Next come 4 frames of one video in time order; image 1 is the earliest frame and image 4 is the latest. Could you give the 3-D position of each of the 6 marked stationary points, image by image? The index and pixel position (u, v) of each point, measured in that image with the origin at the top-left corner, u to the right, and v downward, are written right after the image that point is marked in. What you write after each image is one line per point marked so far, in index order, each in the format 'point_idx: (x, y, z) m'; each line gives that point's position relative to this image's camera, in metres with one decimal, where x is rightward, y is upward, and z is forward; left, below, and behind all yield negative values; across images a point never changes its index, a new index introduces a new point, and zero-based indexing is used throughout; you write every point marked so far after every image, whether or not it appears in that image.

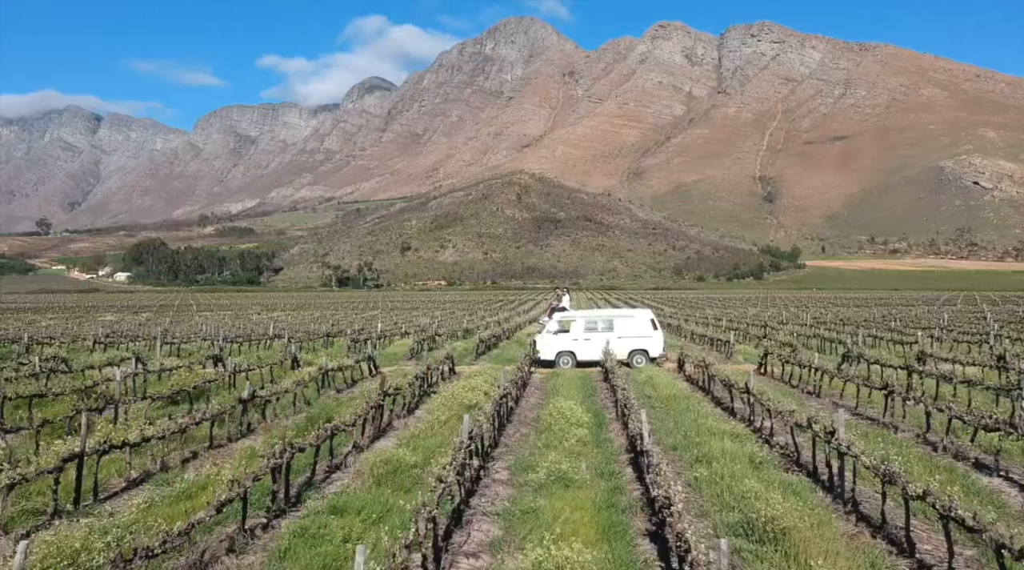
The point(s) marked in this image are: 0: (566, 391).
0: (+1.1, -2.2, +17.1) m
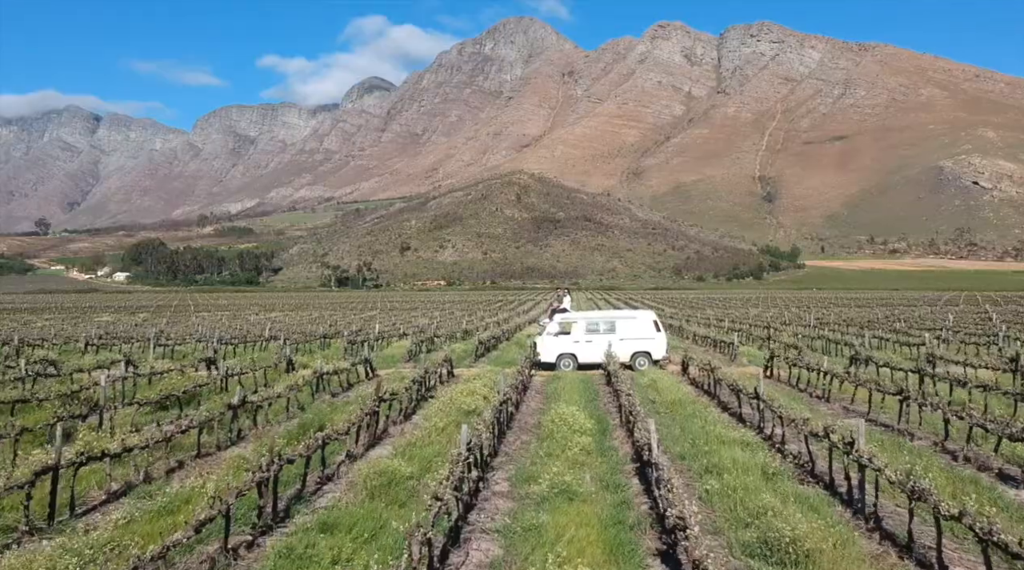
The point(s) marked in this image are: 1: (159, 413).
0: (+1.1, -2.3, +16.6) m
1: (-6.4, -2.3, +14.6) m
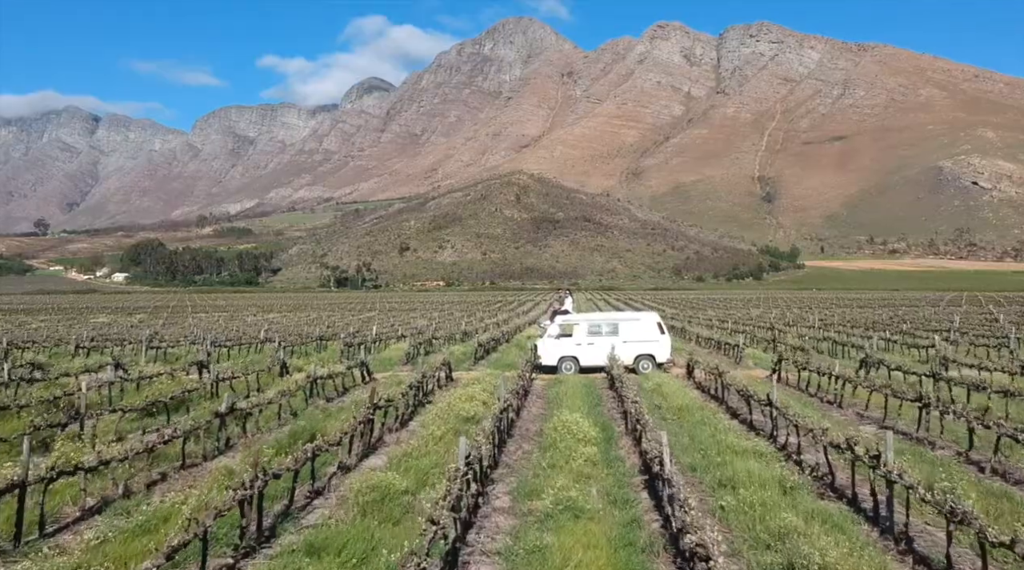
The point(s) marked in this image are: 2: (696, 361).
0: (+1.1, -2.3, +16.1) m
1: (-6.3, -2.3, +14.0) m
2: (+4.5, -1.9, +19.8) m
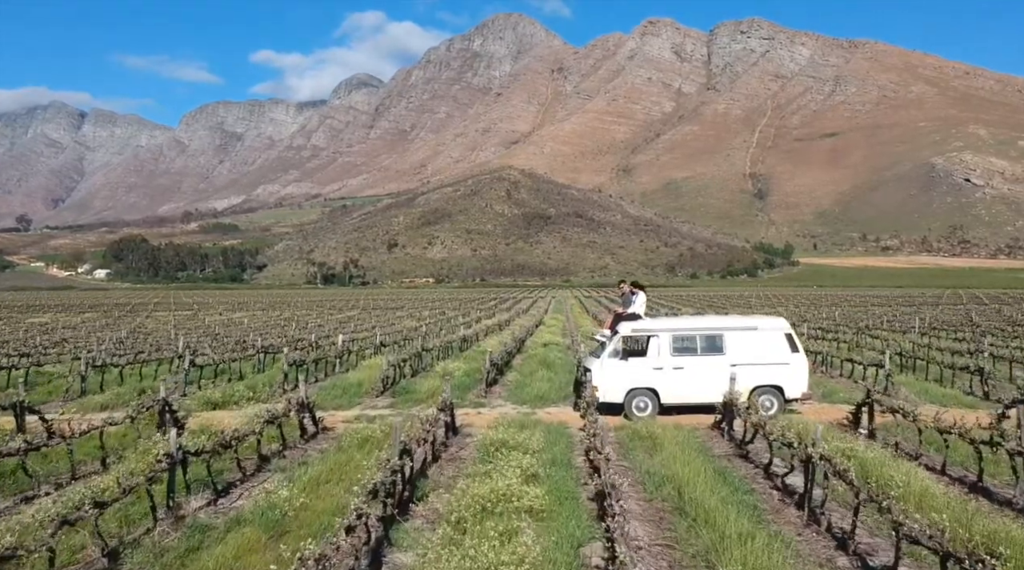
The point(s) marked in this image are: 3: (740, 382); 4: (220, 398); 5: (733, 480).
0: (+1.9, -2.1, +7.6) m
1: (-5.6, -2.2, +5.4) m
2: (+5.2, -1.7, +11.4) m
3: (+3.6, -1.6, +13.1) m
4: (-5.3, -2.0, +15.1) m
5: (+2.5, -2.2, +9.1) m
